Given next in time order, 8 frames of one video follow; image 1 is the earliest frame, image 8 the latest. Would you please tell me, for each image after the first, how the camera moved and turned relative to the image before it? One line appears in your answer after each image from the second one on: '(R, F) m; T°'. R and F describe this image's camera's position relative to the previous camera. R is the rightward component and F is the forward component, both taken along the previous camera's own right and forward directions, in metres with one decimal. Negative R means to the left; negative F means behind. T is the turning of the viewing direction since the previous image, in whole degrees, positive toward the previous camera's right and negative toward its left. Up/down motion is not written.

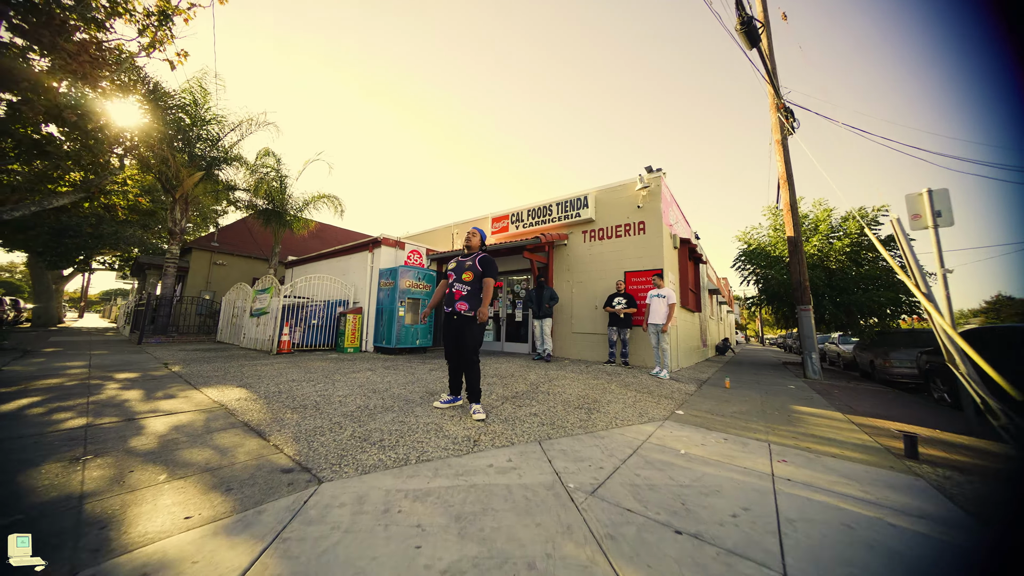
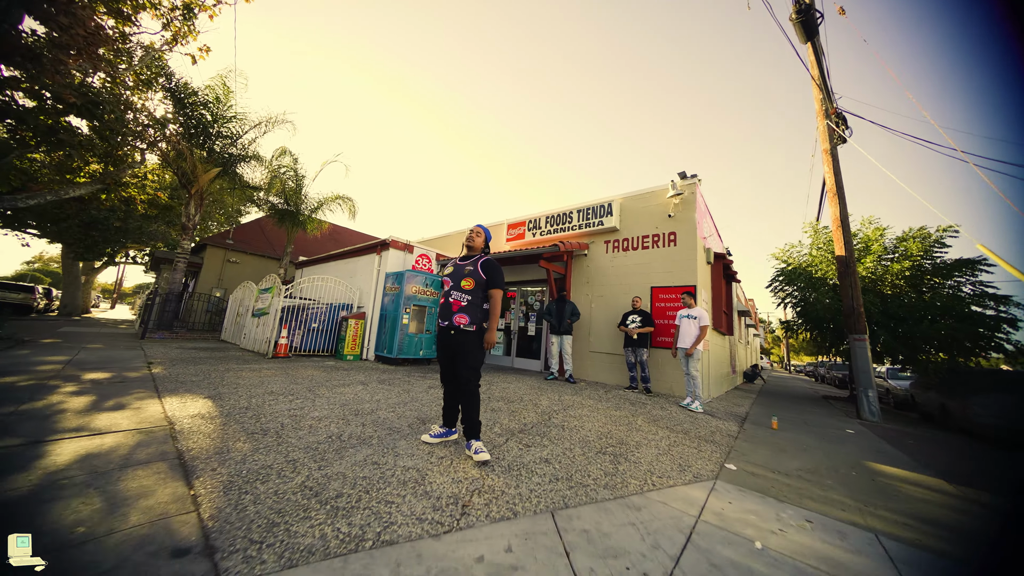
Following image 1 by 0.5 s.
(0.0, +0.6) m; -2°
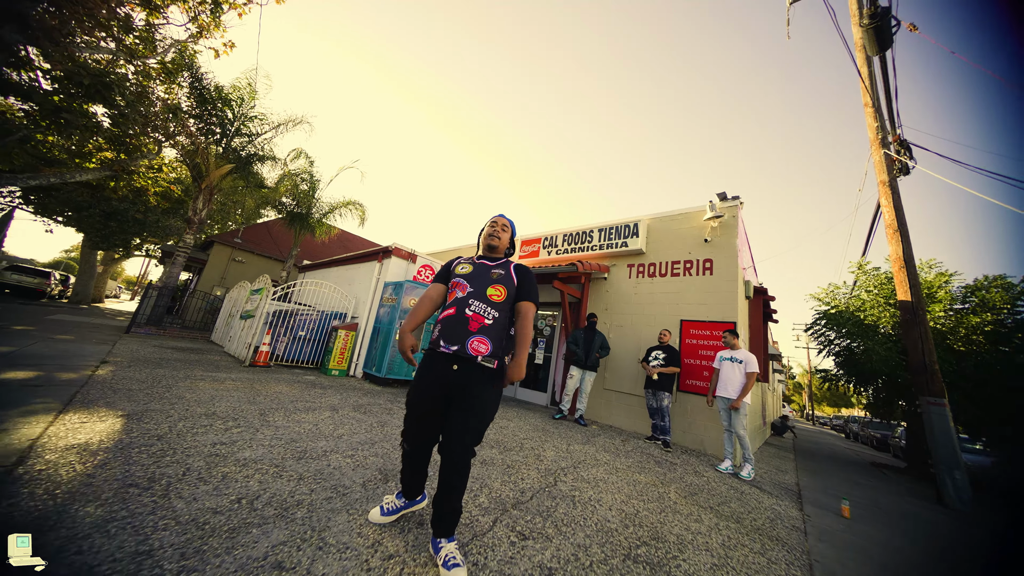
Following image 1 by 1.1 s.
(0.0, +0.8) m; -2°
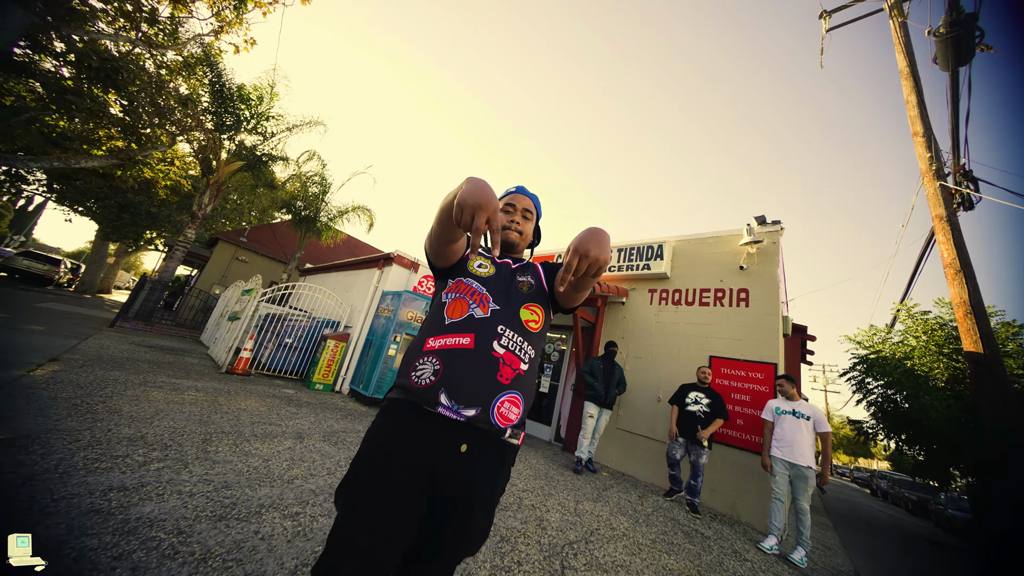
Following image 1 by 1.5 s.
(0.0, +0.6) m; -1°
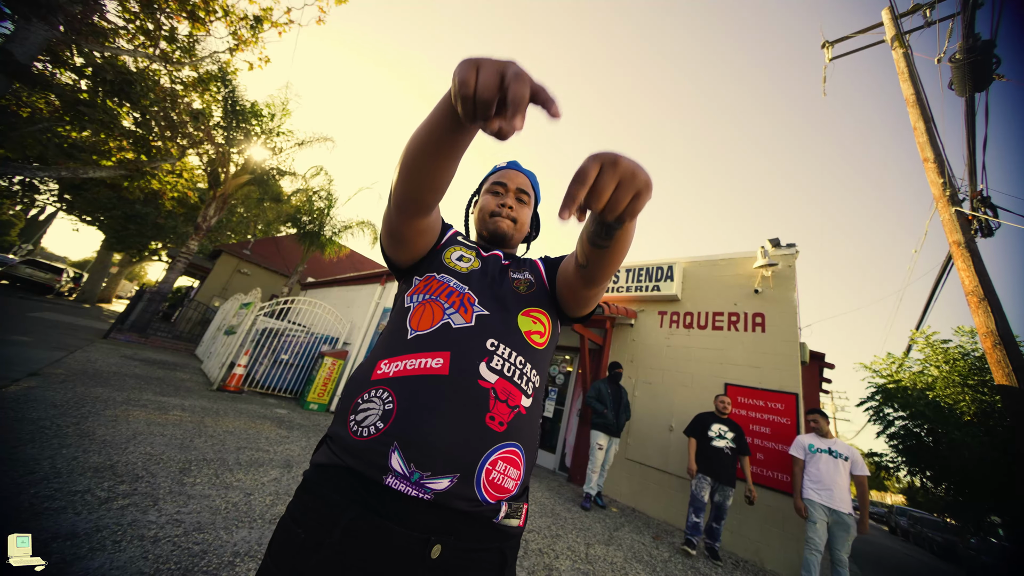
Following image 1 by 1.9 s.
(-0.1, +0.2) m; 0°
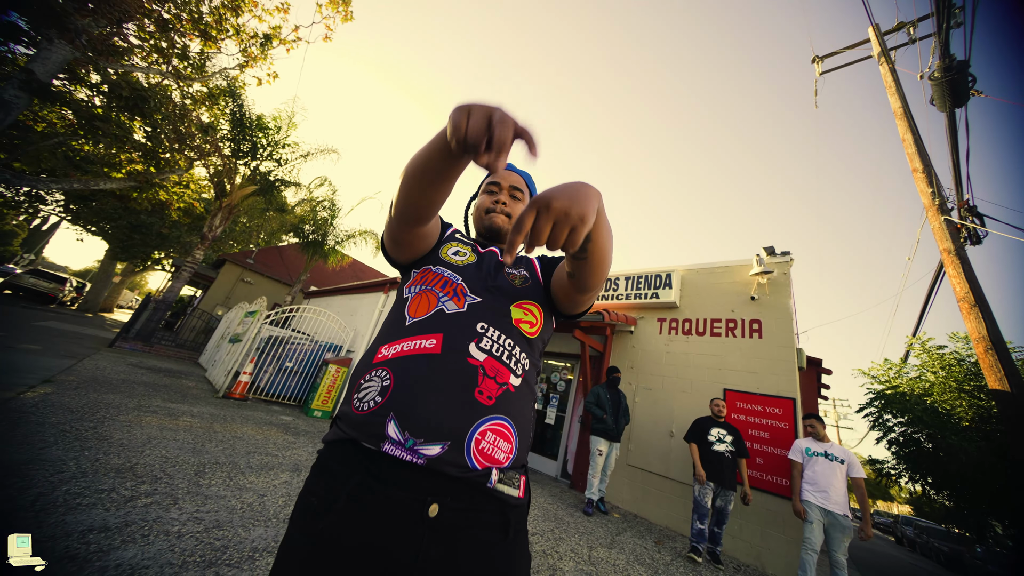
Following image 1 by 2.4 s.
(0.0, -0.1) m; 0°
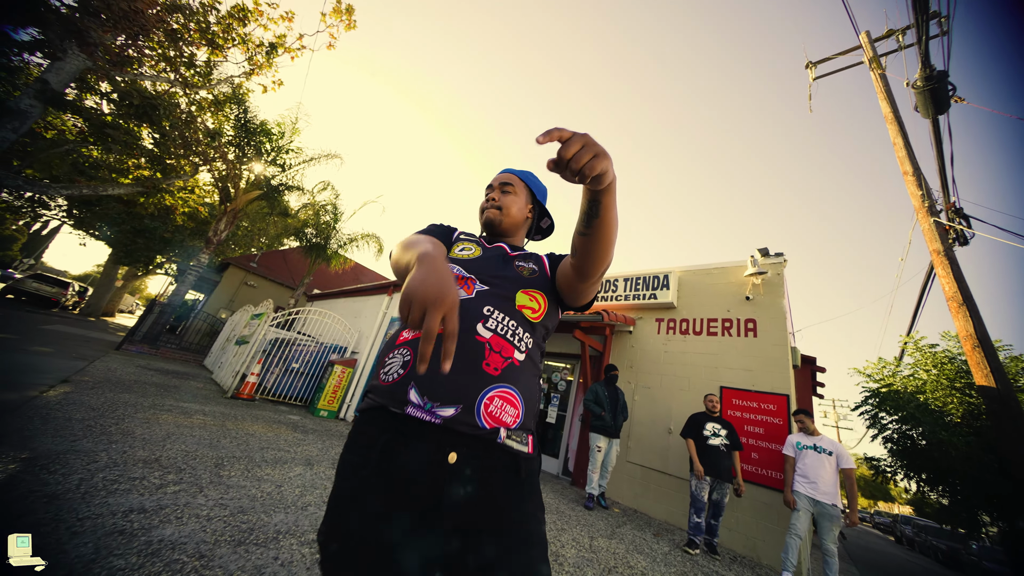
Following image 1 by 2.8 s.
(0.0, -0.1) m; 0°
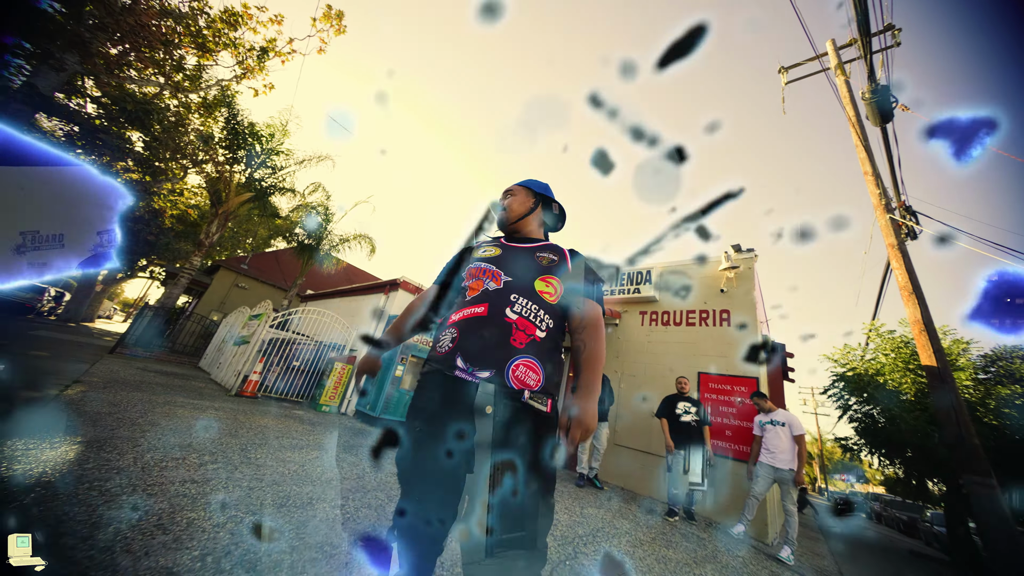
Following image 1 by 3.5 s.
(-0.1, -0.3) m; +2°
